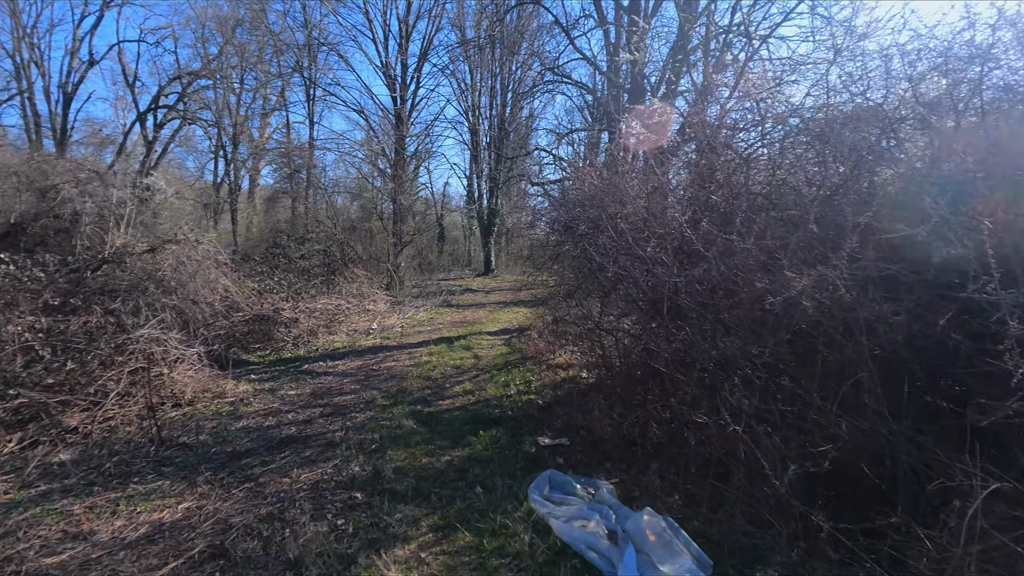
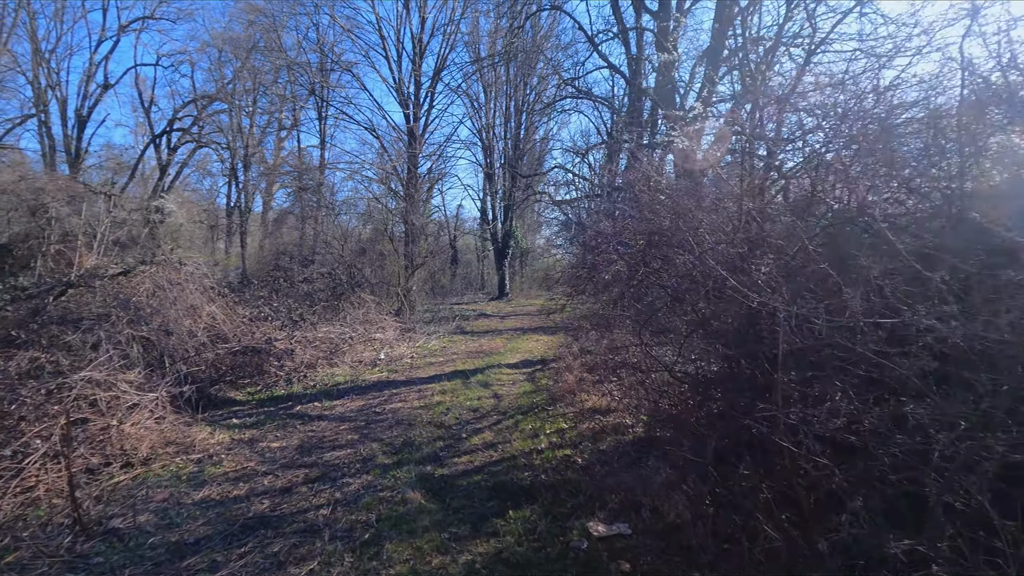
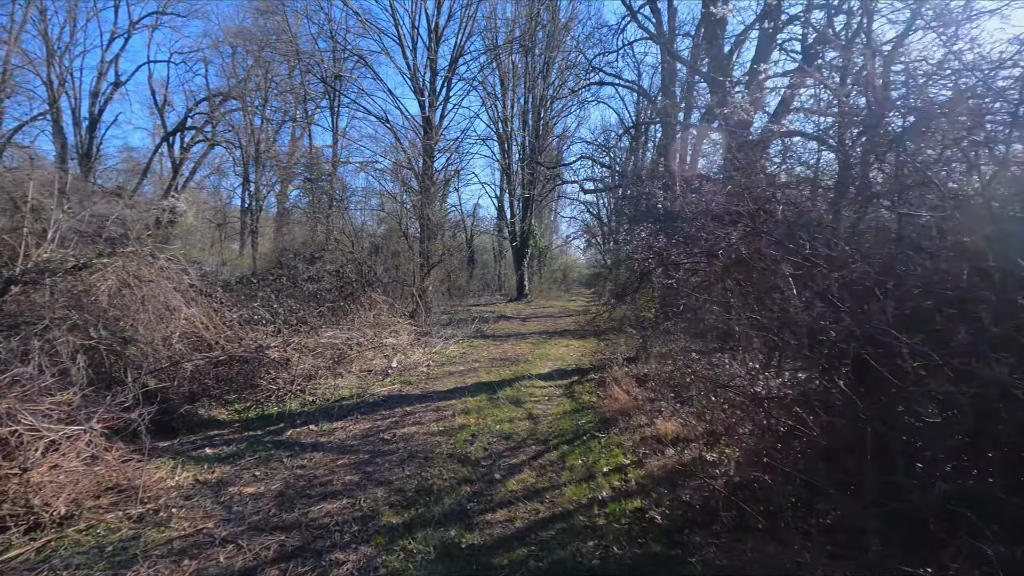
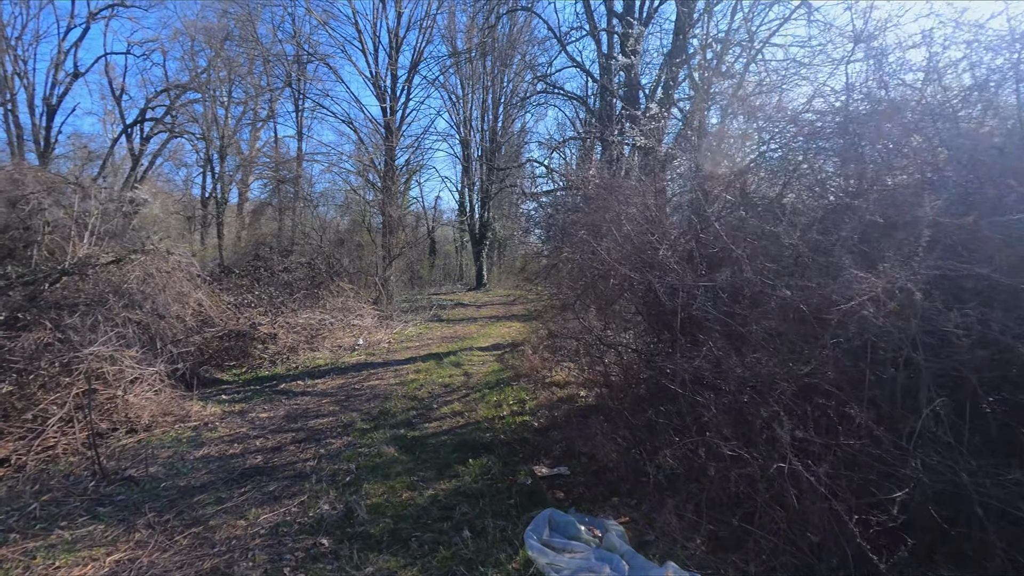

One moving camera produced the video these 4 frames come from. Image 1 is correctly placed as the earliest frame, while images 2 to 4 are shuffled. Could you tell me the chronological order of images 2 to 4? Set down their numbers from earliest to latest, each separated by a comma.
4, 2, 3
